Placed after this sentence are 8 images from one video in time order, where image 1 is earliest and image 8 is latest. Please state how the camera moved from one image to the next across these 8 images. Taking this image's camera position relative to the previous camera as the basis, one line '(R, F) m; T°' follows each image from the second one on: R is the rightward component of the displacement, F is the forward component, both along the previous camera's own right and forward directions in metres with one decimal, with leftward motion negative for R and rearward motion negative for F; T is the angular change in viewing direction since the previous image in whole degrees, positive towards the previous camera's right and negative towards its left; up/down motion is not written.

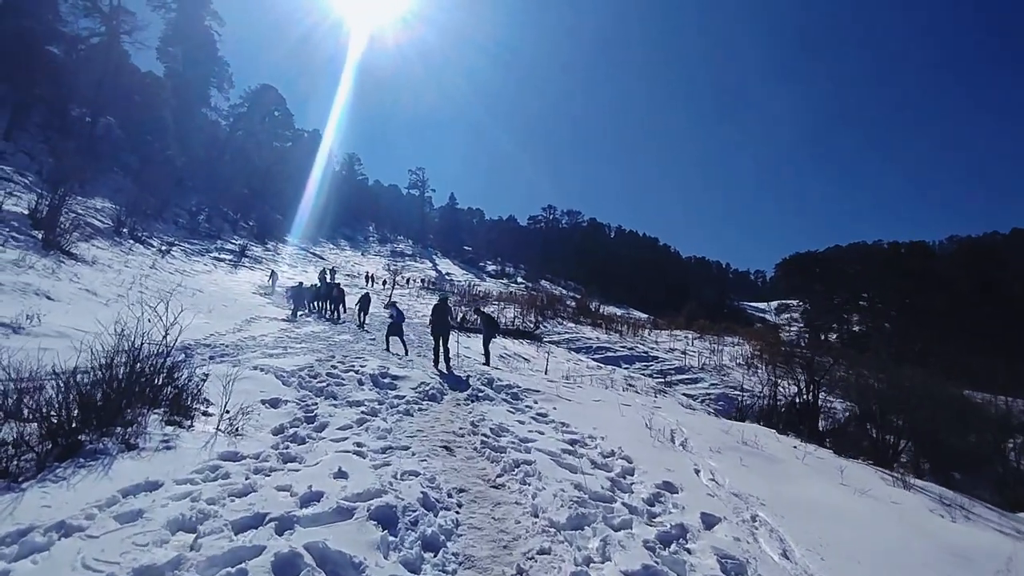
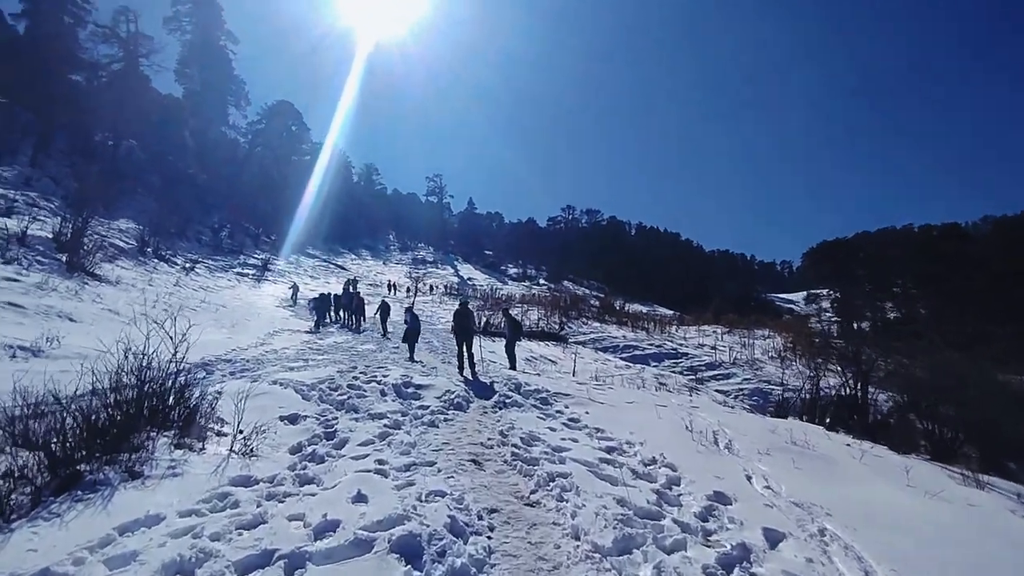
(0.0, +0.4) m; -2°
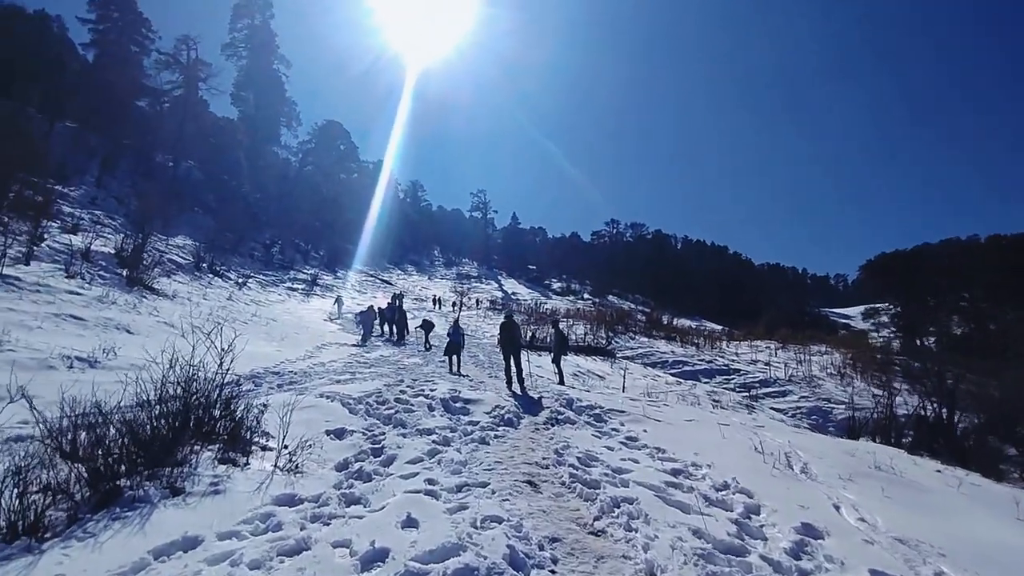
(-0.1, +0.4) m; -4°
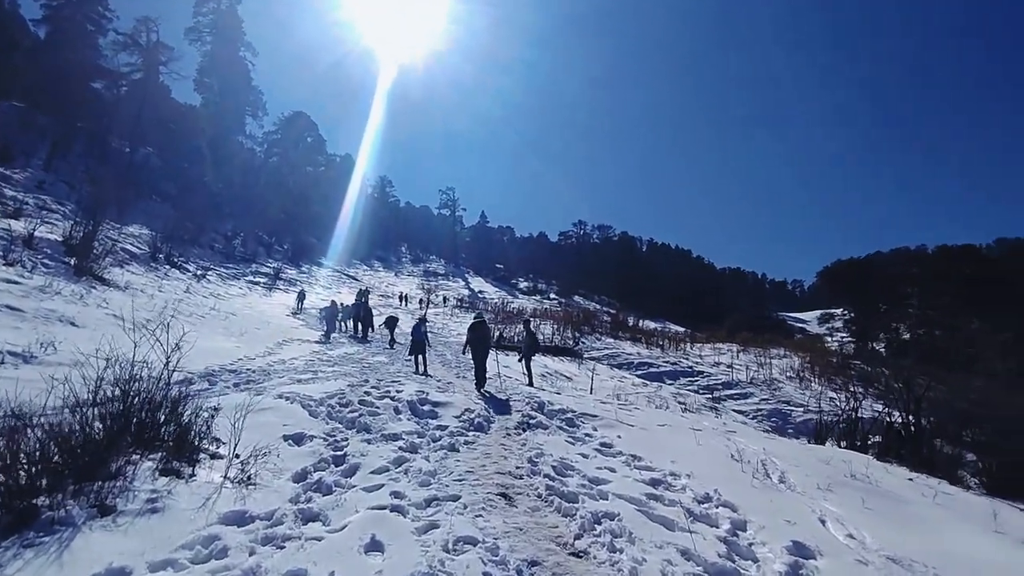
(-0.1, +0.3) m; +3°
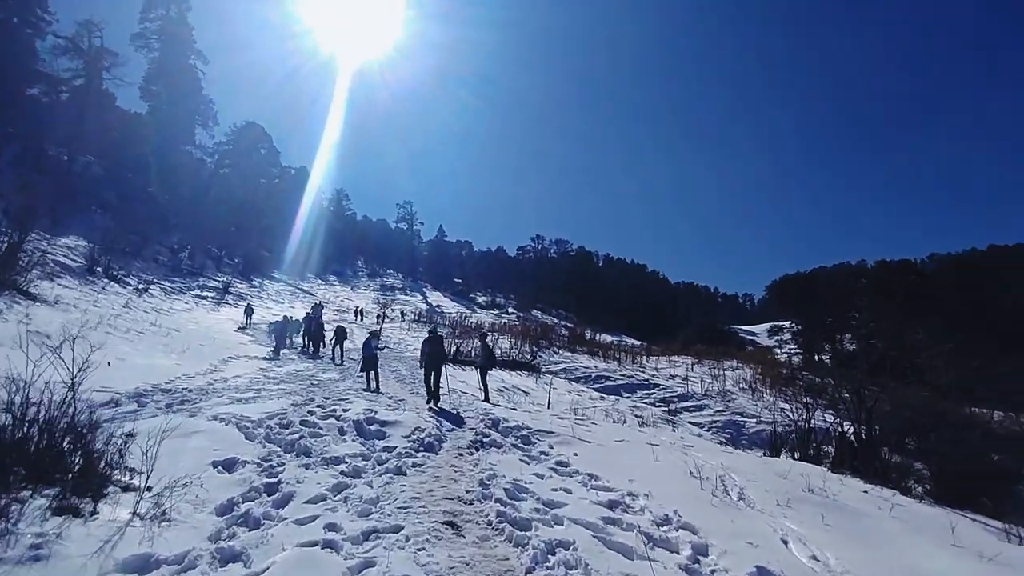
(+0.1, +0.3) m; +4°
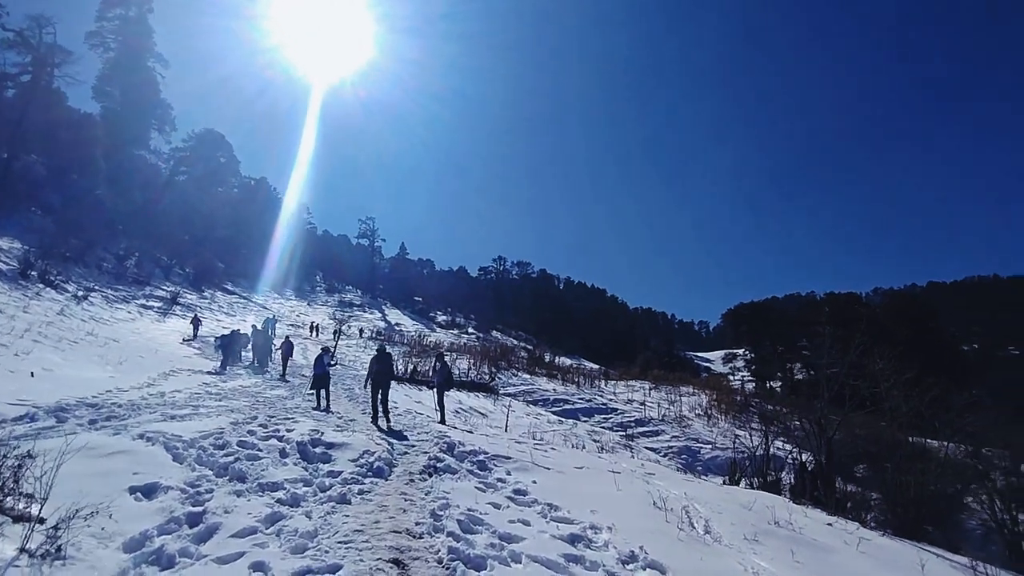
(0.0, +0.4) m; +4°
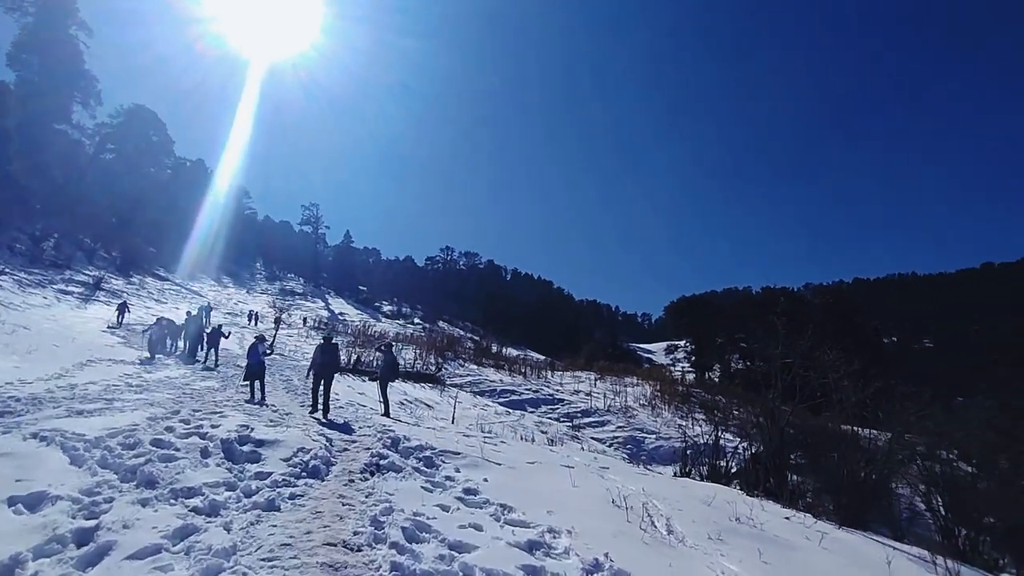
(-0.1, +0.5) m; +5°
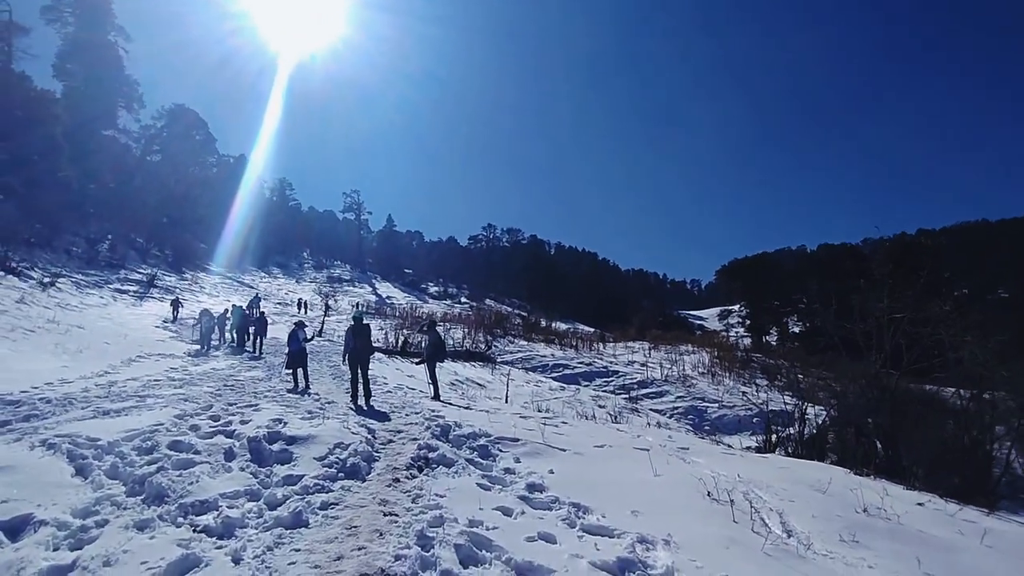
(-0.1, +1.1) m; -4°
